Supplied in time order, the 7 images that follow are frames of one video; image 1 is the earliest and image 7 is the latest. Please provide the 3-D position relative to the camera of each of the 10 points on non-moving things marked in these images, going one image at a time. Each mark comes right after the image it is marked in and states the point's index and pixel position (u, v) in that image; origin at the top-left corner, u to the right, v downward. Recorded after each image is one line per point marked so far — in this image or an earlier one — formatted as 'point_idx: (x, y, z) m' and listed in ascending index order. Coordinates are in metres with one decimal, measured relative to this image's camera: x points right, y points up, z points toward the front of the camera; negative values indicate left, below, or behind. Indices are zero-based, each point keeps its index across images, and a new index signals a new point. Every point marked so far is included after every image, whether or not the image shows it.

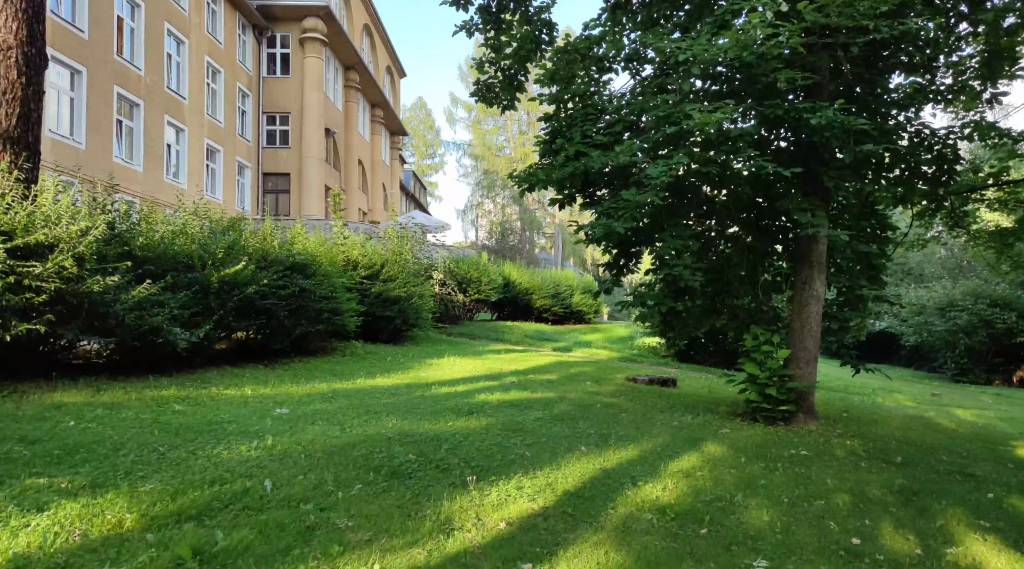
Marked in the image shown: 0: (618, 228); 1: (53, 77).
0: (+1.1, +0.6, +7.9) m
1: (-11.3, +5.1, +18.4) m
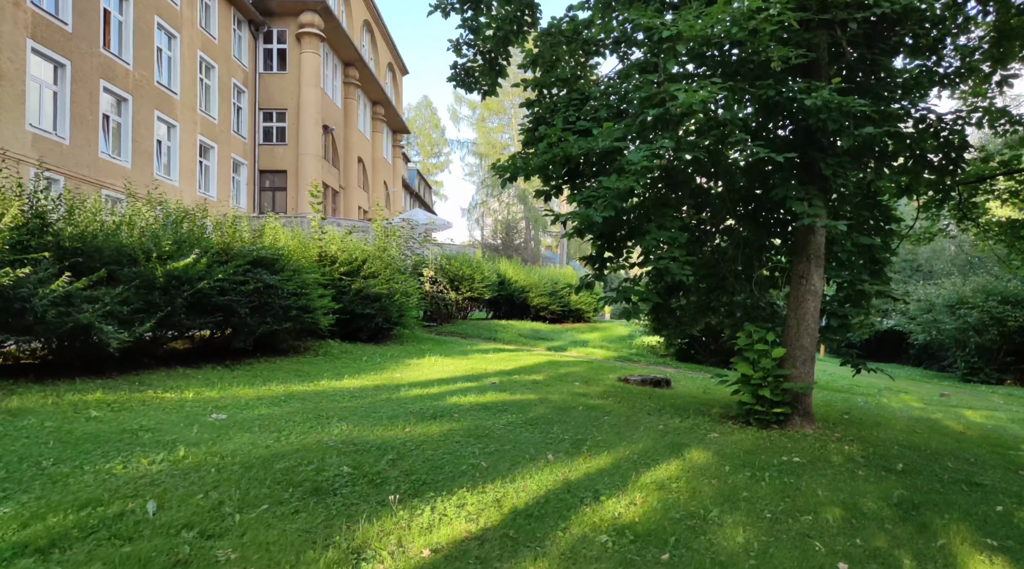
0: (+0.8, +0.7, +7.4) m
1: (-11.5, +5.1, +18.0) m
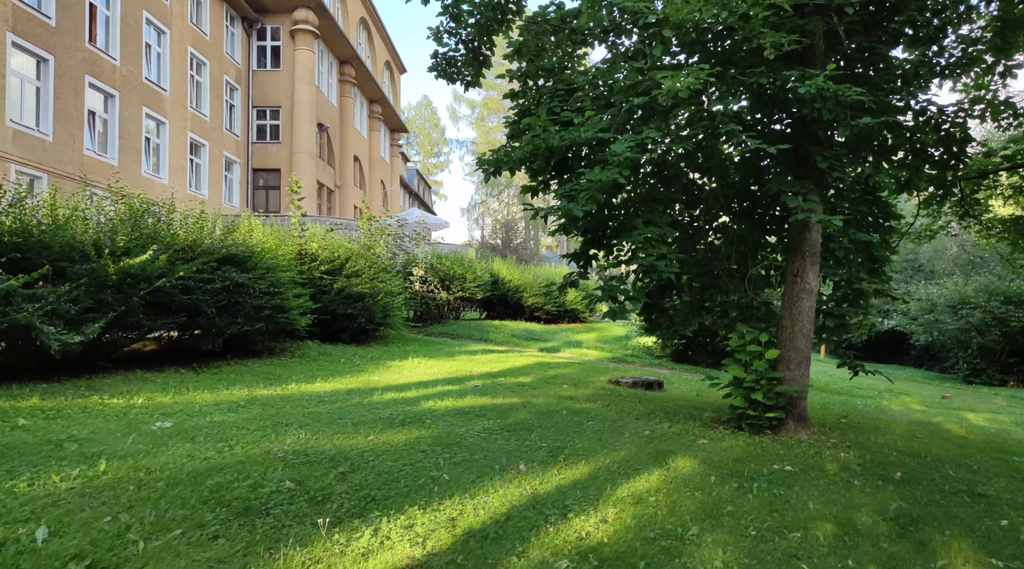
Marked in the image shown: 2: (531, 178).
0: (+0.6, +0.7, +6.9) m
1: (-11.6, +5.1, +17.6) m
2: (+0.2, +1.2, +8.5) m
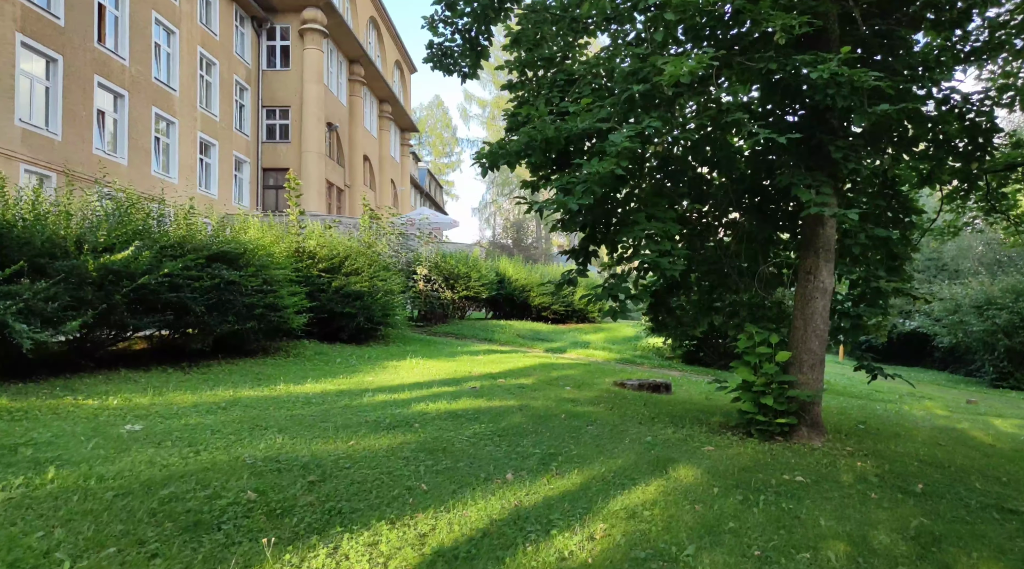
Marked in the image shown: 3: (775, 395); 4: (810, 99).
0: (+0.5, +0.7, +6.6) m
1: (-11.5, +5.2, +17.5) m
2: (+0.2, +1.2, +8.2) m
3: (+2.5, -1.0, +7.0) m
4: (+2.9, +1.8, +7.3) m
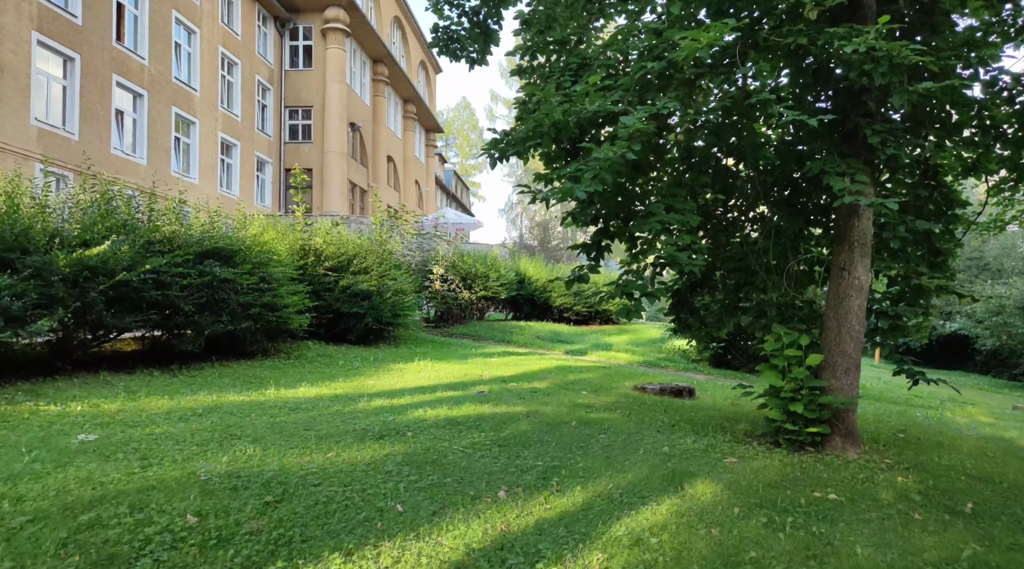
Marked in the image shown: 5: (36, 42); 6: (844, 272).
0: (+0.6, +0.8, +6.0) m
1: (-11.0, +5.1, +17.4) m
2: (+0.3, +1.3, +7.7) m
3: (+2.5, -1.0, +6.4) m
4: (+3.0, +1.8, +6.6) m
5: (-11.0, +5.6, +17.1) m
6: (+3.0, +0.1, +6.6) m
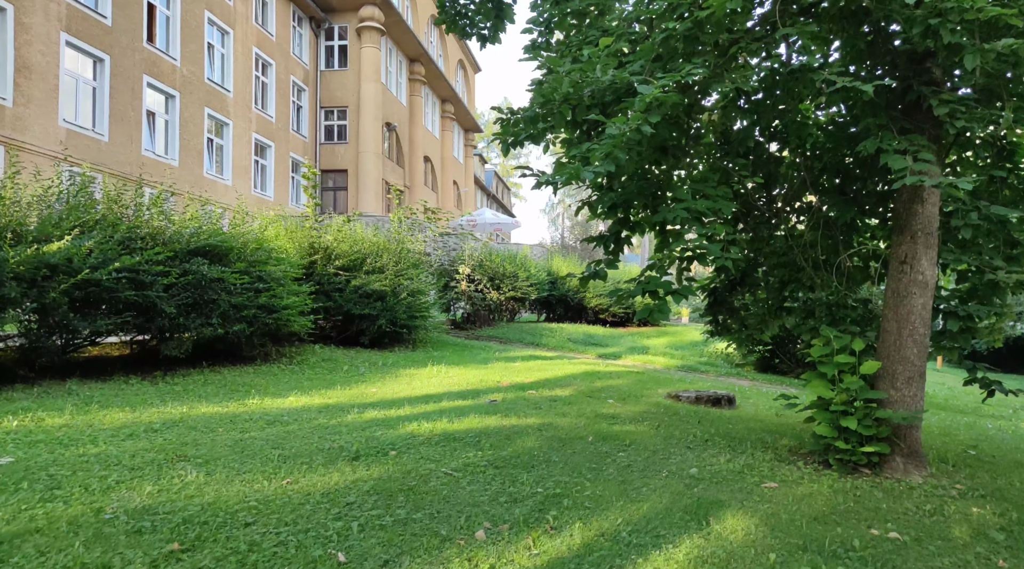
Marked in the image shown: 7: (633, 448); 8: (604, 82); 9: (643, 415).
0: (+0.6, +0.8, +5.2) m
1: (-10.4, +5.1, +17.3) m
2: (+0.3, +1.3, +6.9) m
3: (+2.5, -1.0, +5.5) m
4: (+3.0, +1.9, +5.7) m
5: (-10.3, +5.5, +17.0) m
6: (+3.0, +0.1, +5.7) m
7: (+1.0, -1.3, +6.1) m
8: (+0.7, +1.5, +5.7) m
9: (+1.4, -1.4, +7.7) m
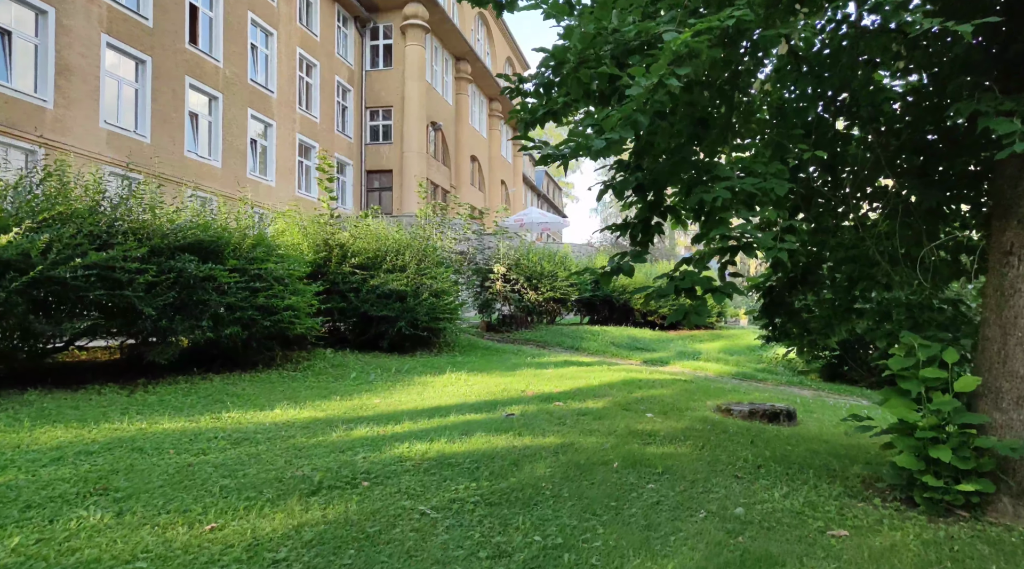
0: (+0.6, +0.8, +4.2) m
1: (-9.4, +5.1, +17.1) m
2: (+0.5, +1.3, +5.9) m
3: (+2.6, -0.9, +4.3) m
4: (+3.0, +1.9, +4.5) m
5: (-9.4, +5.5, +16.8) m
6: (+3.0, +0.2, +4.5) m
7: (+1.0, -1.3, +5.0) m
8: (+0.8, +1.6, +4.8) m
9: (+1.5, -1.3, +6.7) m
